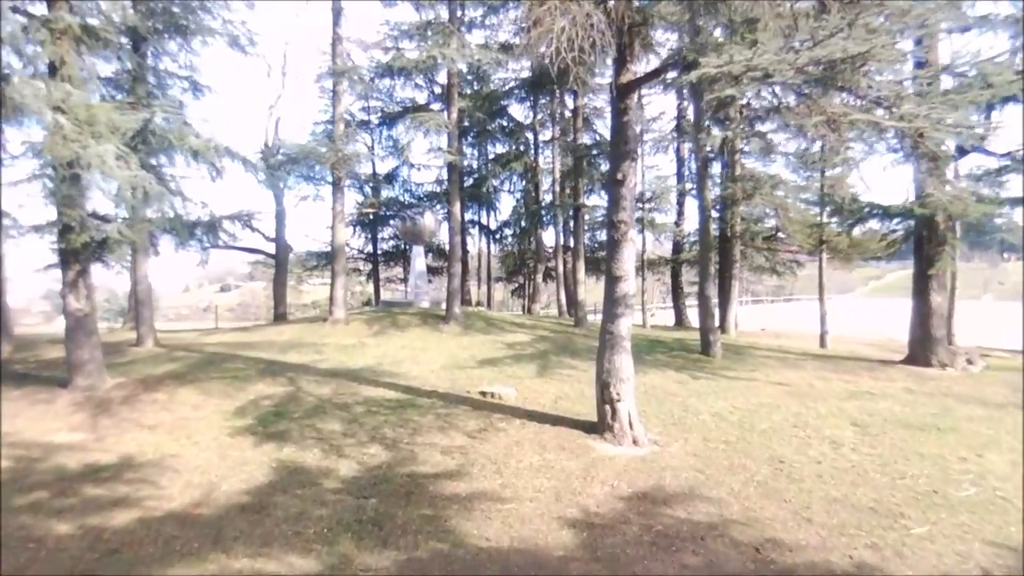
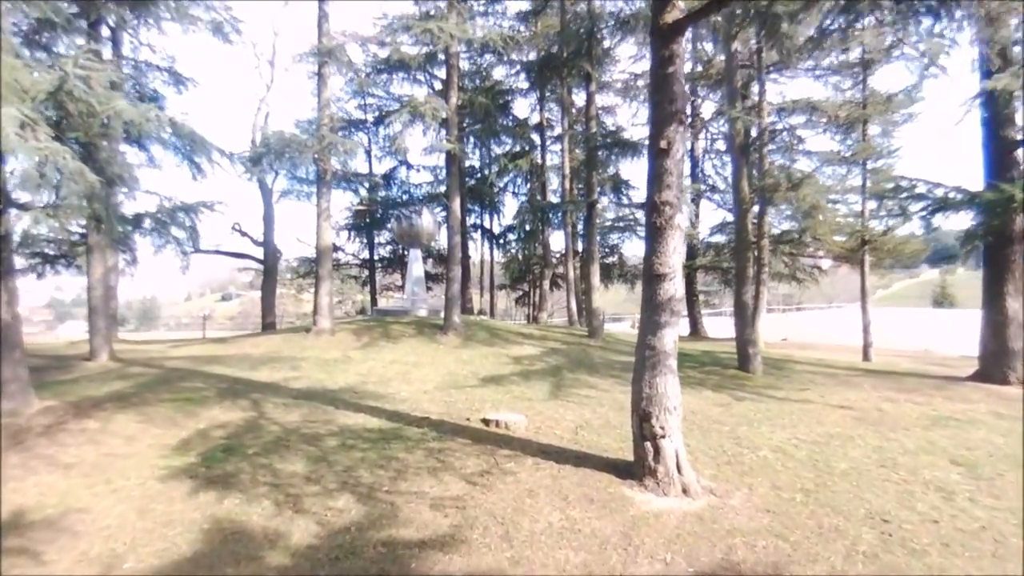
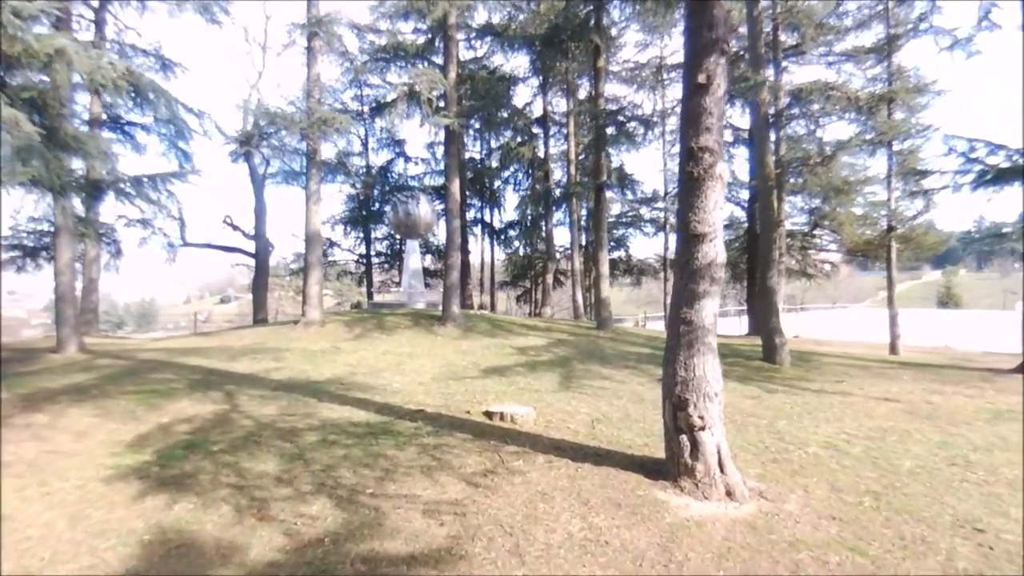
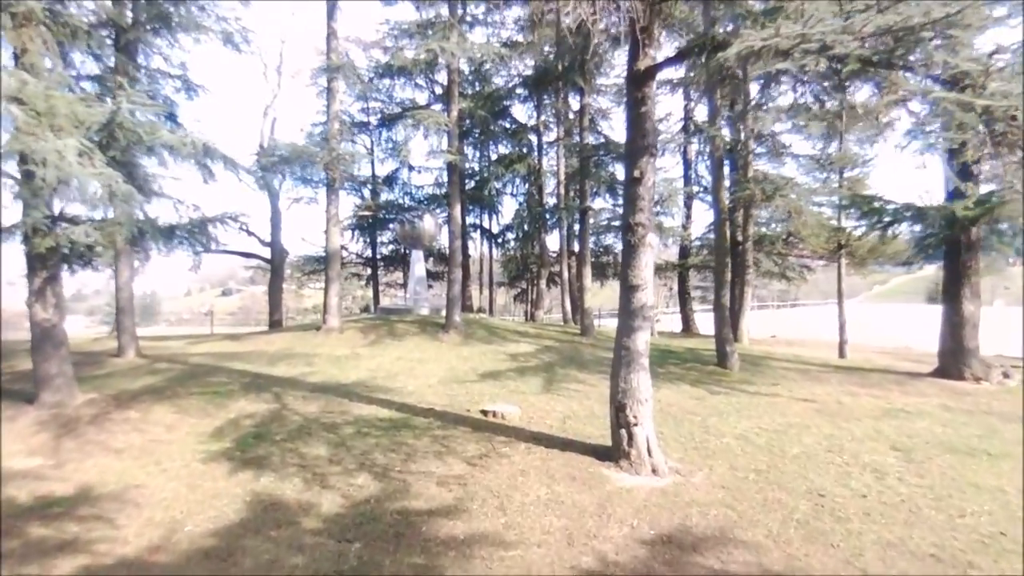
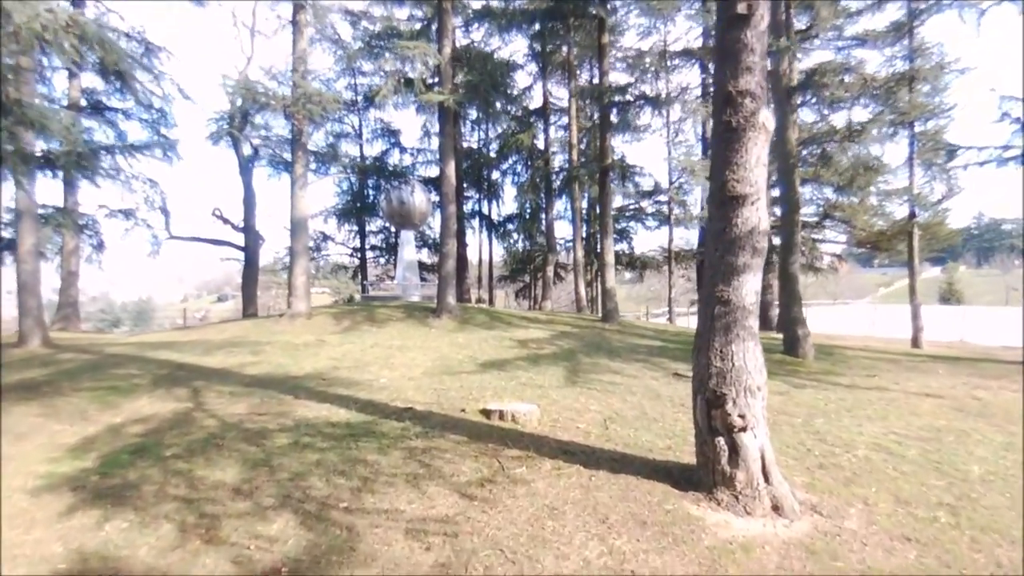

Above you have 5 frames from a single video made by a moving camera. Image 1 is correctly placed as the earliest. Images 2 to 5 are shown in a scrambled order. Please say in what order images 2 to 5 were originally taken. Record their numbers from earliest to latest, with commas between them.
4, 2, 3, 5
